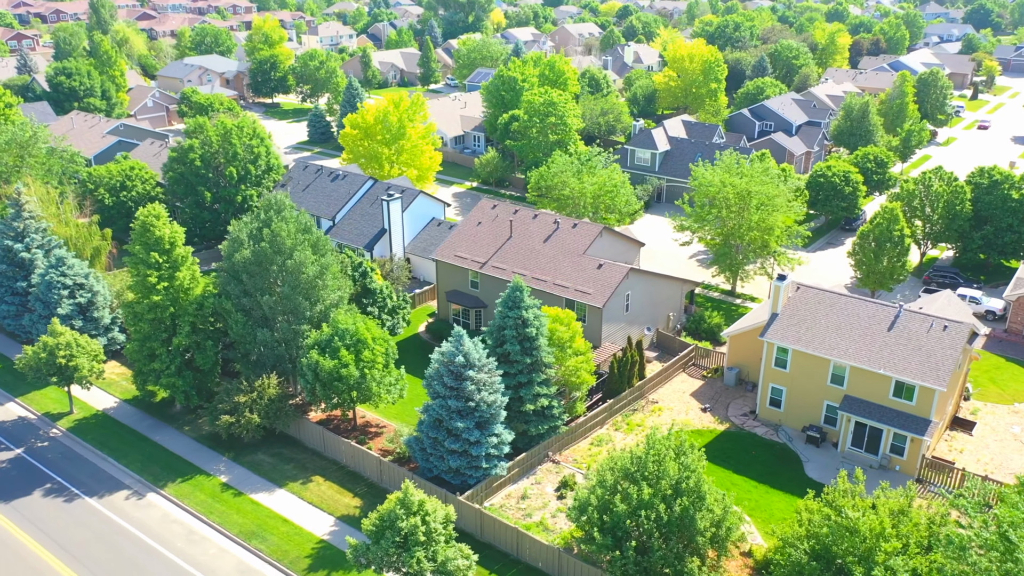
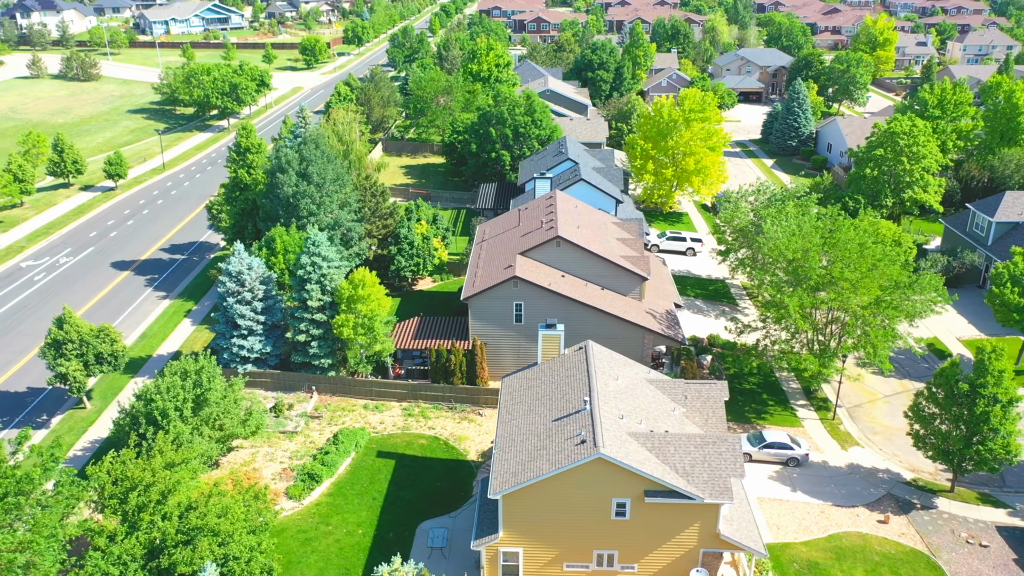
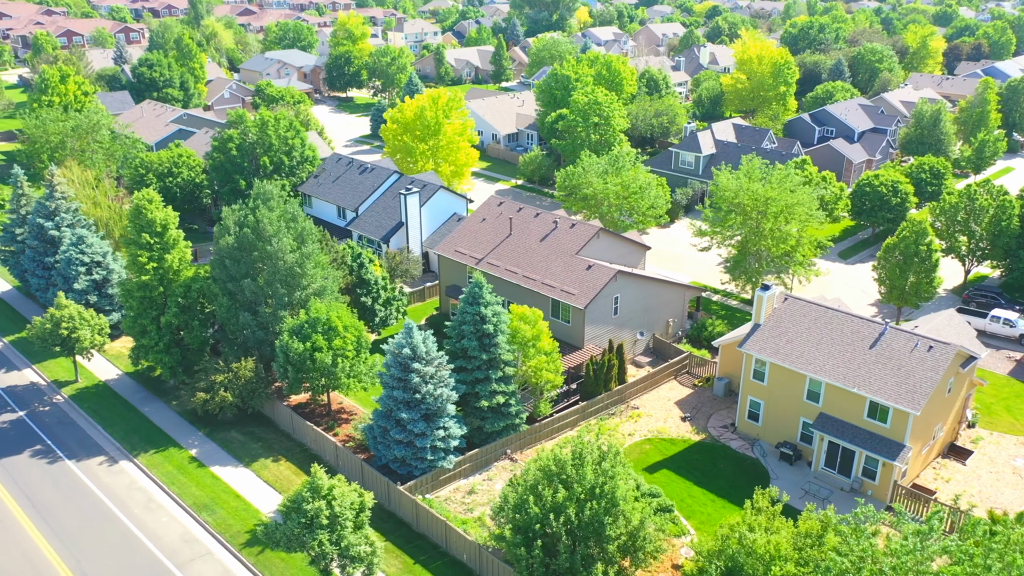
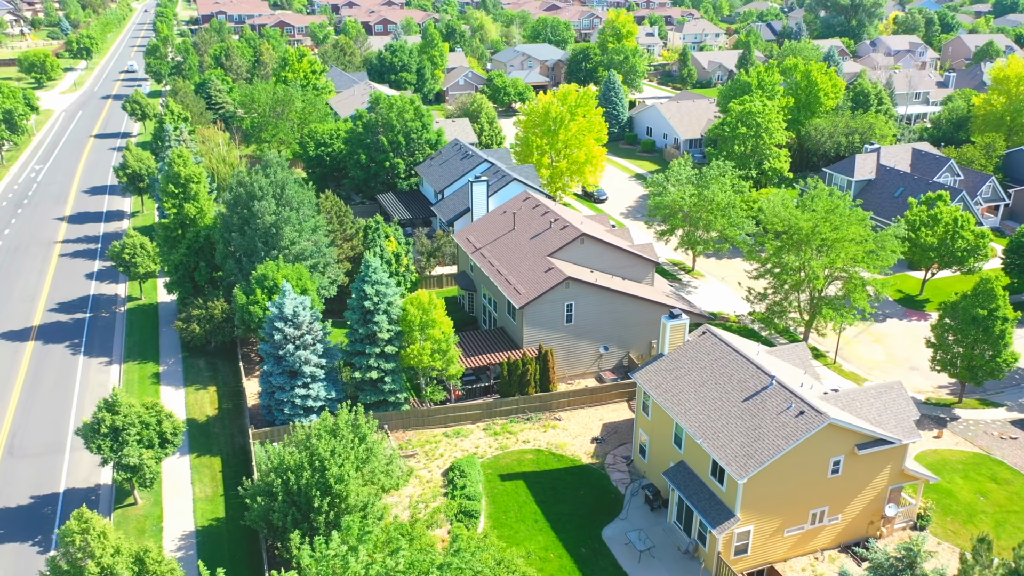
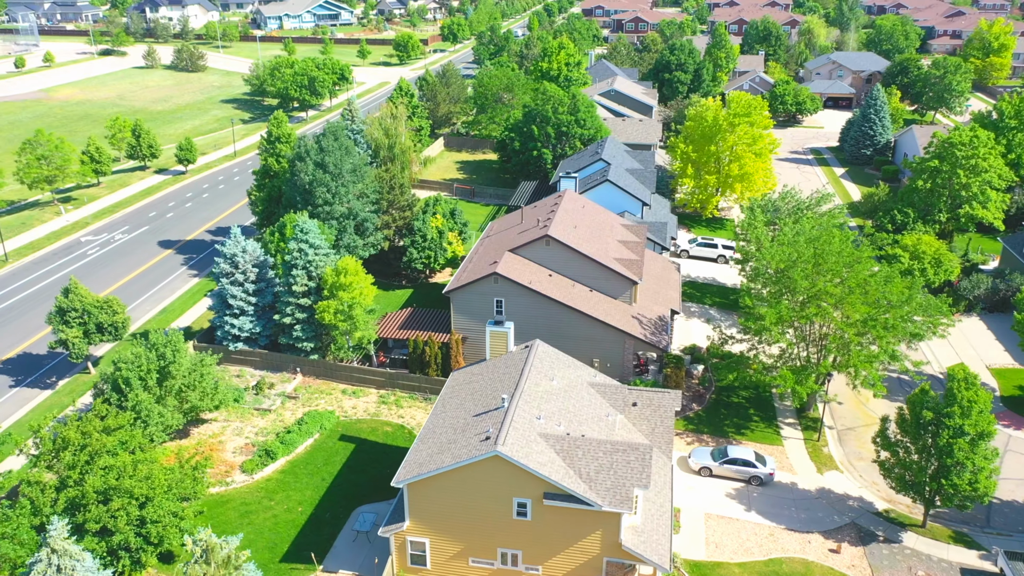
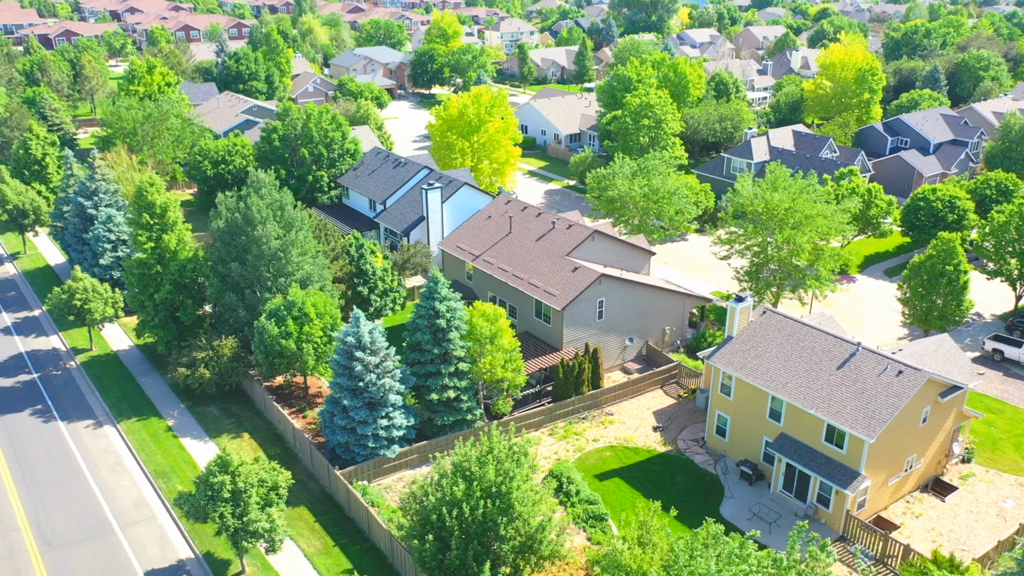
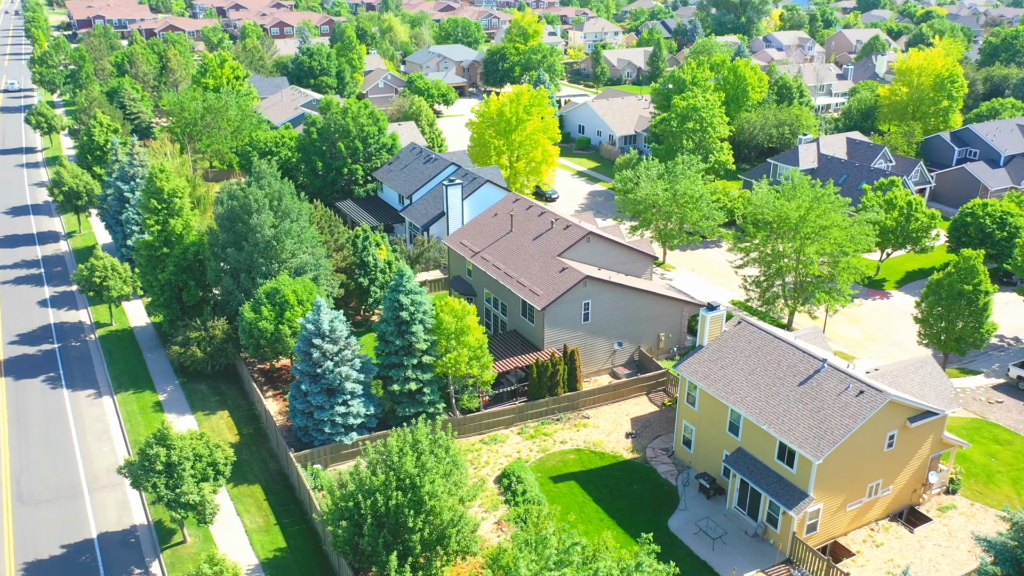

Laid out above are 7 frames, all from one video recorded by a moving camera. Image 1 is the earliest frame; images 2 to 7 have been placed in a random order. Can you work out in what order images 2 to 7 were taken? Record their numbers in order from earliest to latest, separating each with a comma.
3, 6, 7, 4, 2, 5
